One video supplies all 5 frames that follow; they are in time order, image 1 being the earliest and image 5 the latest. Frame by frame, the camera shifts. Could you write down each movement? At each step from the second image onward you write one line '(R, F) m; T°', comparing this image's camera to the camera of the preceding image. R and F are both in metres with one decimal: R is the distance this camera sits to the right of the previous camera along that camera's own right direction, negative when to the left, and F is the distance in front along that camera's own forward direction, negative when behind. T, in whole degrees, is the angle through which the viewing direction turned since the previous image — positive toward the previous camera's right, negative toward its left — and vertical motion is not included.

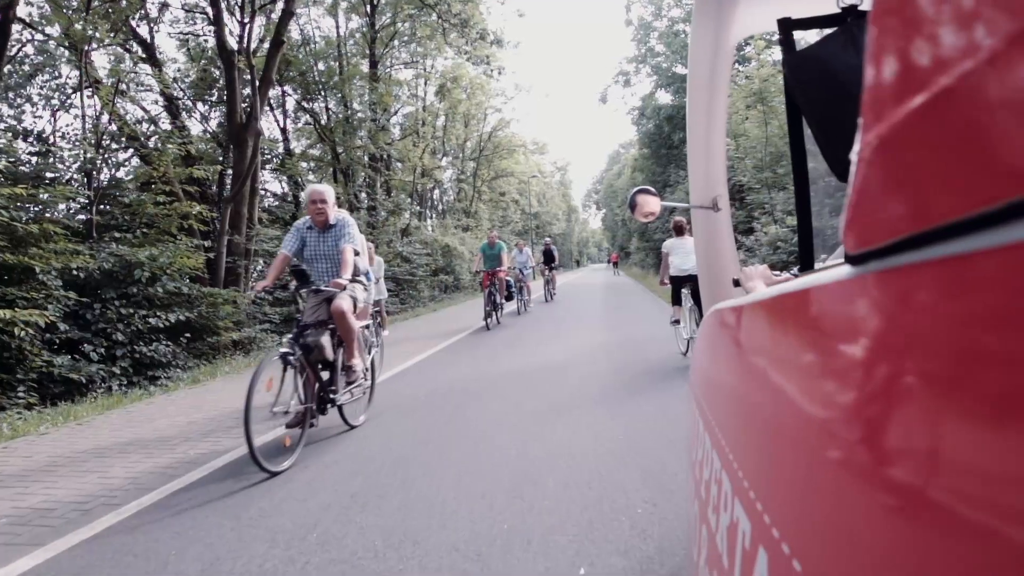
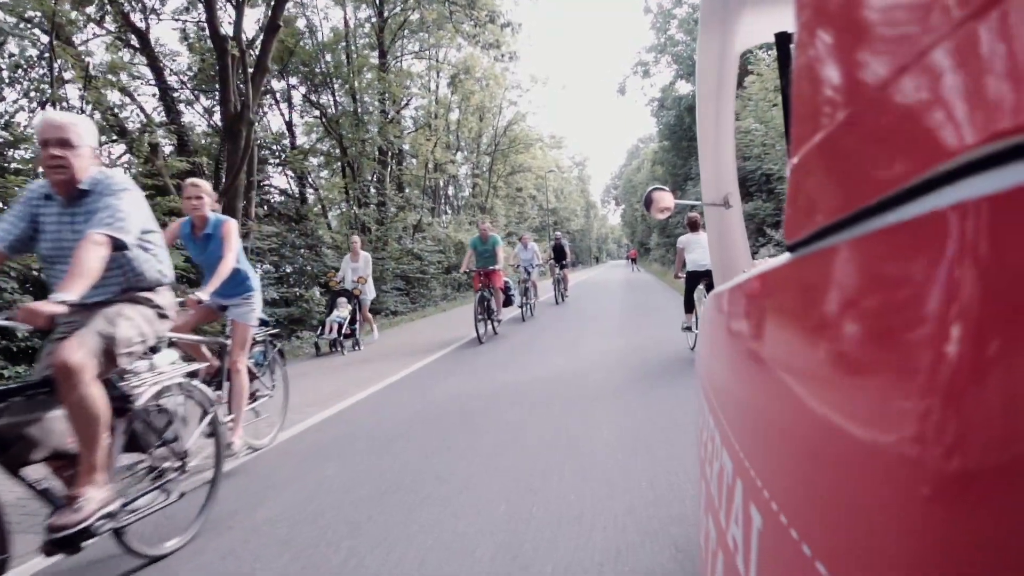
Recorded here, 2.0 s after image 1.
(+0.2, +1.2) m; -2°
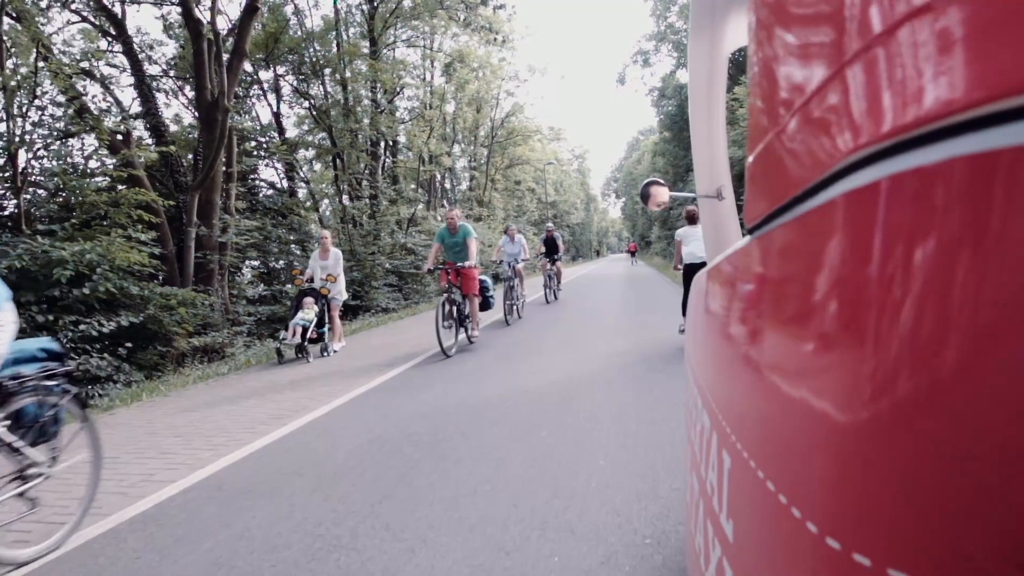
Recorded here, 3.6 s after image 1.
(+0.2, +0.9) m; 0°
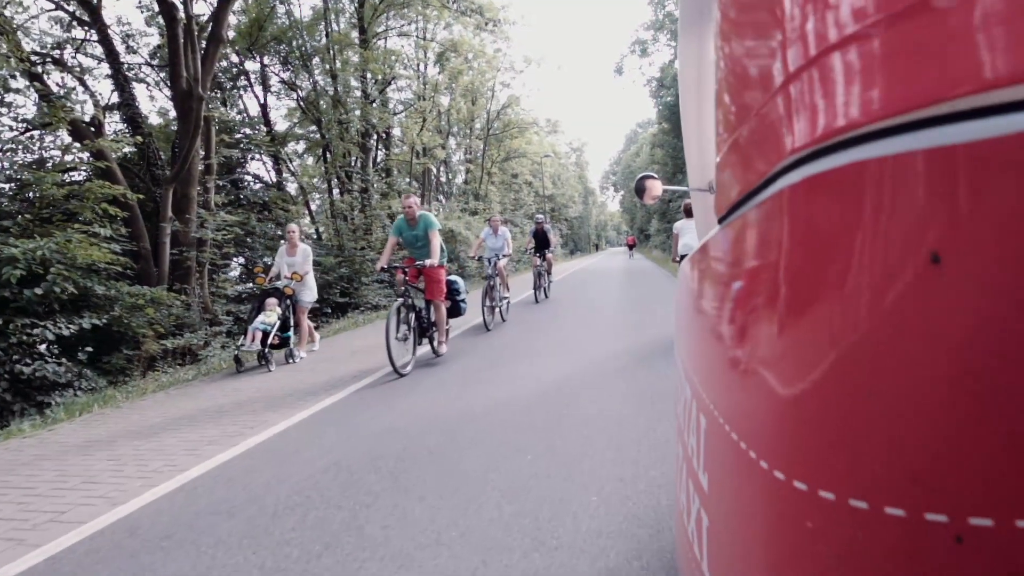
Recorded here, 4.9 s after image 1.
(+0.1, +0.7) m; 0°
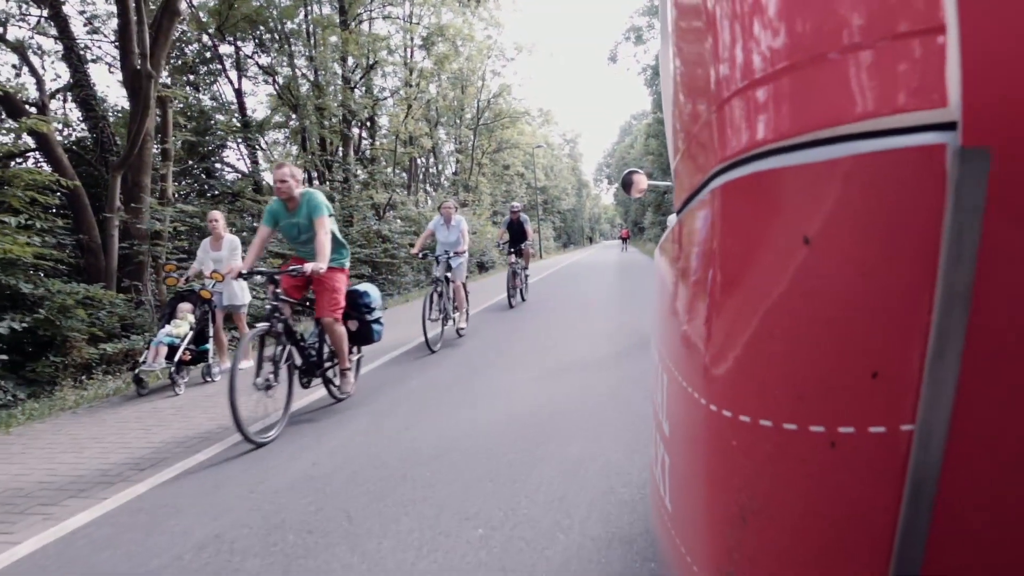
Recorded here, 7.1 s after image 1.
(+0.2, +1.2) m; 0°
